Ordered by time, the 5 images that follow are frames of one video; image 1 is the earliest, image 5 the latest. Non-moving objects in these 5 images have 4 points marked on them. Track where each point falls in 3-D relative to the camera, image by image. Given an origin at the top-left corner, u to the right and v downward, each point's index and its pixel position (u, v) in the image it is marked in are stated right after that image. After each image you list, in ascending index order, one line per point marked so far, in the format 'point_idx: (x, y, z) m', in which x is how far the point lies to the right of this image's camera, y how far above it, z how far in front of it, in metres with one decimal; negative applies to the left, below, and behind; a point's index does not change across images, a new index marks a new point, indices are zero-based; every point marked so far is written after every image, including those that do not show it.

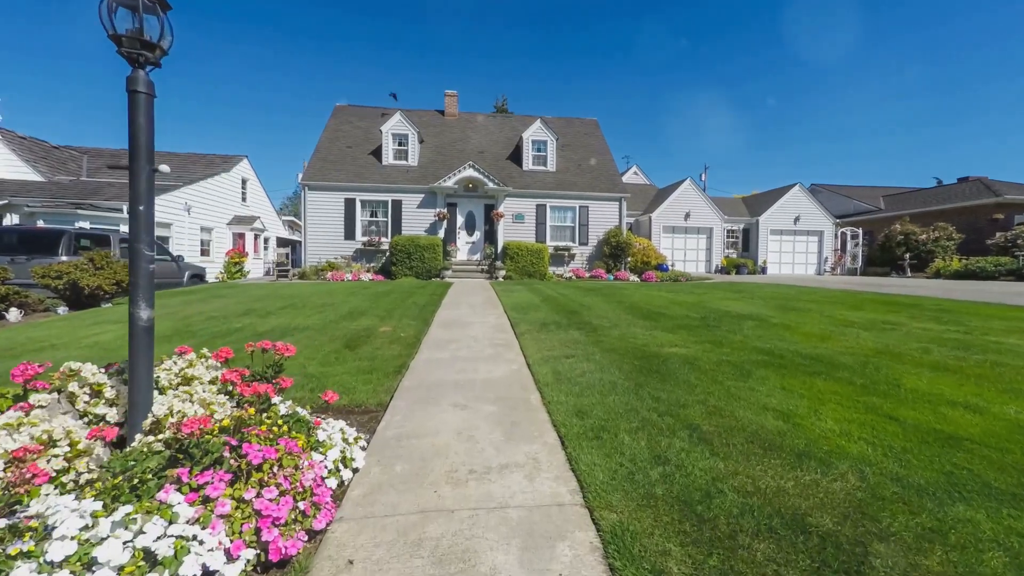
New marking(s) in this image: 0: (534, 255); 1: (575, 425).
0: (+1.0, +1.4, +19.4) m
1: (+0.4, -0.9, +2.9) m
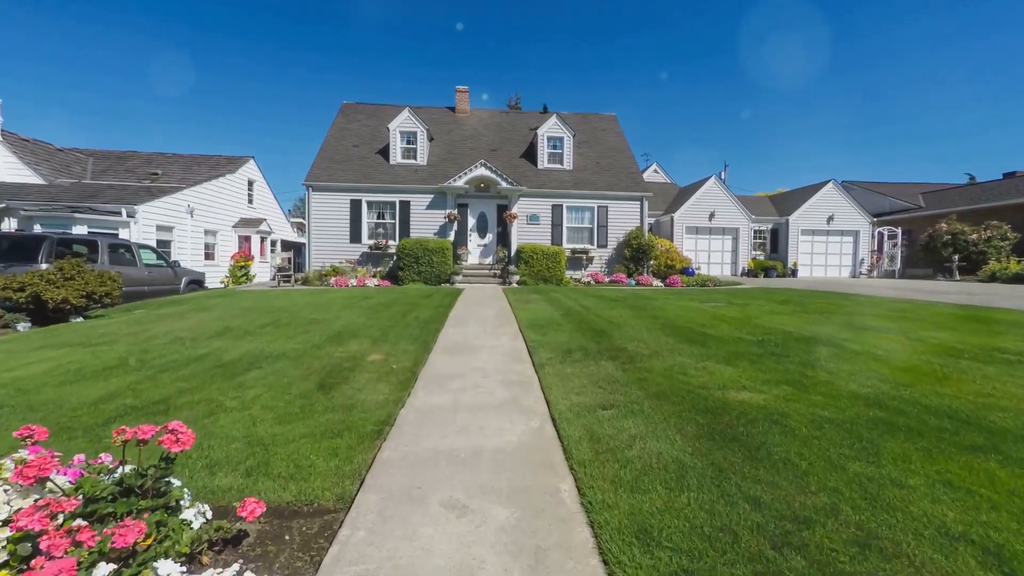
0: (+1.5, +1.2, +18.3) m
1: (+0.5, -1.1, +1.8) m
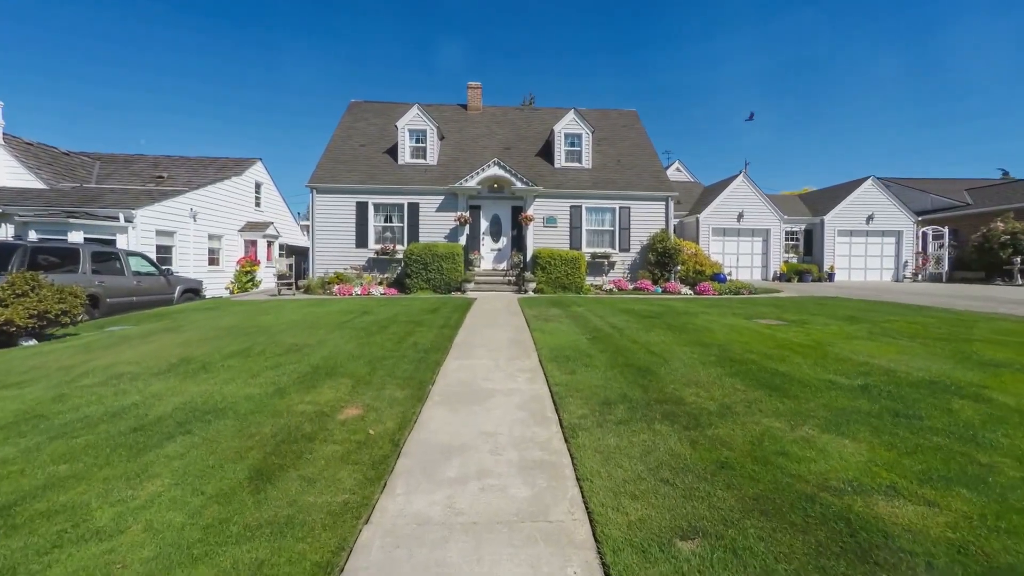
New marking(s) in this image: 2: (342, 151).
0: (+2.1, +0.9, +16.9) m
1: (+0.6, -1.4, +0.4) m
2: (-7.3, +5.9, +19.6) m
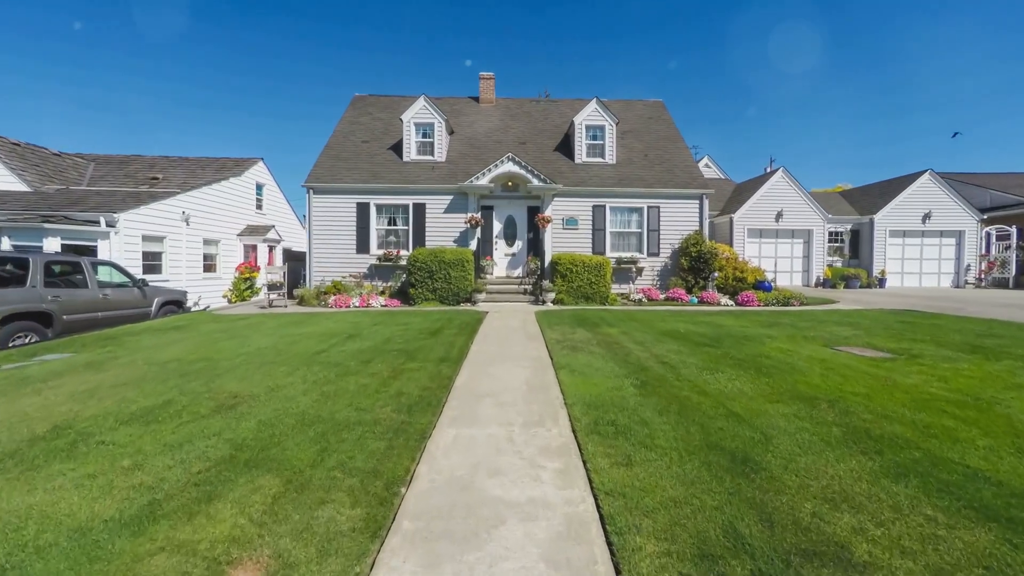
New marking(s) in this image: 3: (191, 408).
0: (+2.6, +0.6, +15.0) m
1: (+0.6, -1.7, -1.4) m
2: (-6.7, +5.6, +18.0) m
3: (-3.1, -1.1, +4.4) m
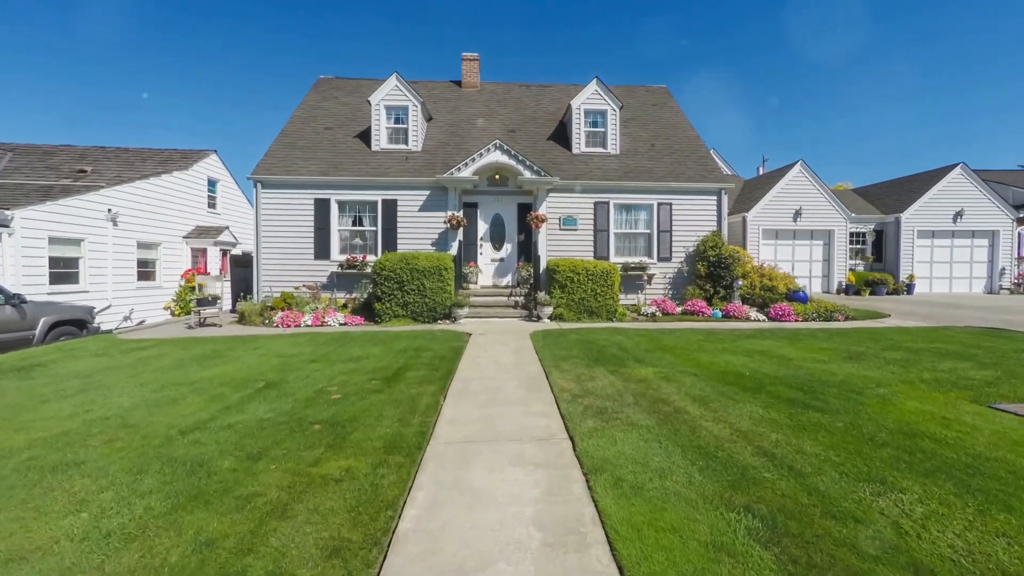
0: (+2.3, +0.2, +12.5) m
1: (+0.8, -1.9, -4.0) m
2: (-7.1, +5.2, +15.2) m
3: (-3.1, -1.4, +1.7) m
